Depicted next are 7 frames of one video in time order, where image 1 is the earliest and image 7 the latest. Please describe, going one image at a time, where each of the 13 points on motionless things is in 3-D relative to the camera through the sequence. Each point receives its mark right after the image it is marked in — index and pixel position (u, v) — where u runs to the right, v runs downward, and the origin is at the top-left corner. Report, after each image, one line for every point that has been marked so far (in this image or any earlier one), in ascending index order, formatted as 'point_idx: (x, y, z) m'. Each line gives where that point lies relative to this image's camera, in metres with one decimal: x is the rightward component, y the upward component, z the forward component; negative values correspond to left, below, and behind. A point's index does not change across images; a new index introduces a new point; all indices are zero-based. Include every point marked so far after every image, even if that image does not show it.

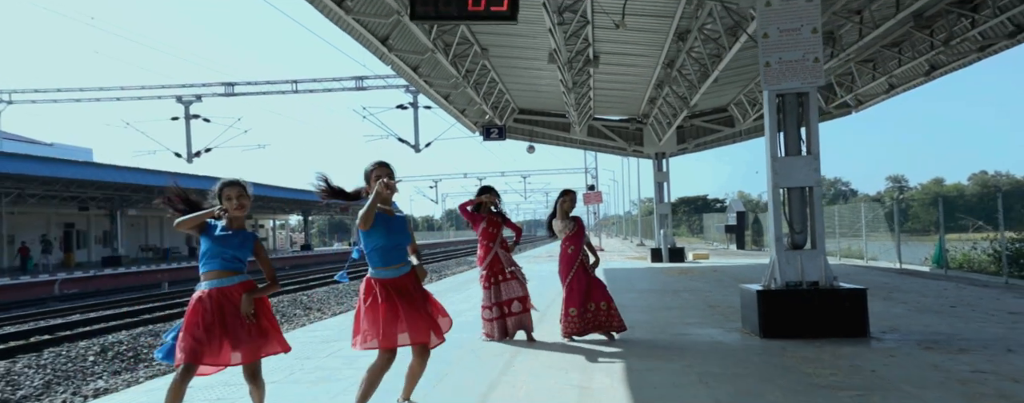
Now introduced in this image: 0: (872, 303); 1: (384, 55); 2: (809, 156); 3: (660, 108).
0: (+4.7, -1.3, +8.3) m
1: (-2.2, +2.6, +11.4) m
2: (+2.9, +0.4, +6.3) m
3: (+4.0, +2.5, +17.3) m
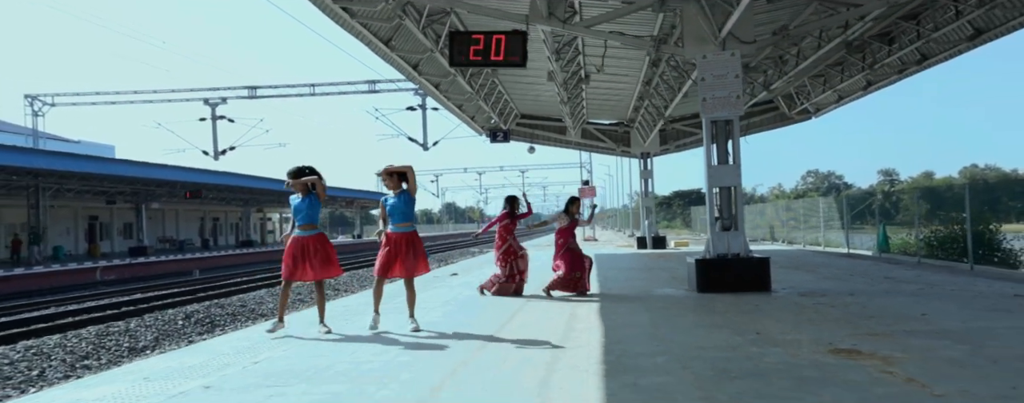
0: (+4.8, -1.2, +11.0) m
1: (-2.1, +2.7, +14.0) m
2: (+3.1, +0.5, +9.0) m
3: (+4.1, +2.7, +19.9) m
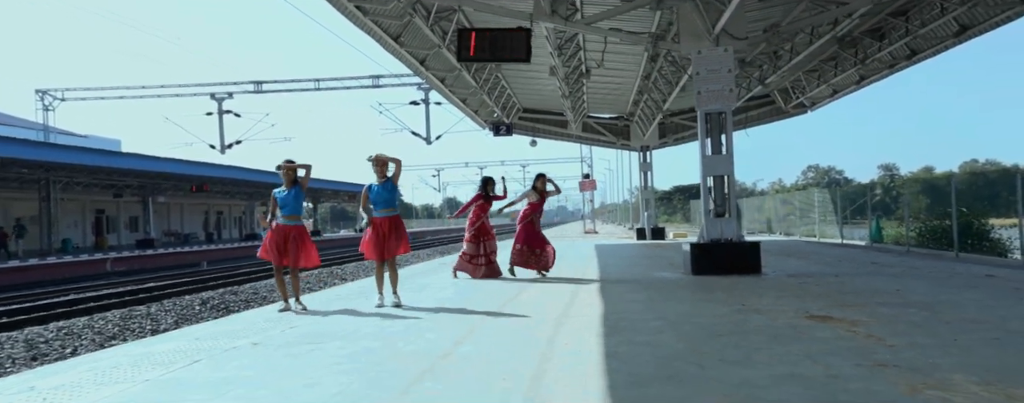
0: (+4.9, -1.0, +11.5) m
1: (-2.0, +2.9, +14.5) m
2: (+3.2, +0.7, +9.5) m
3: (+4.2, +3.0, +20.4) m
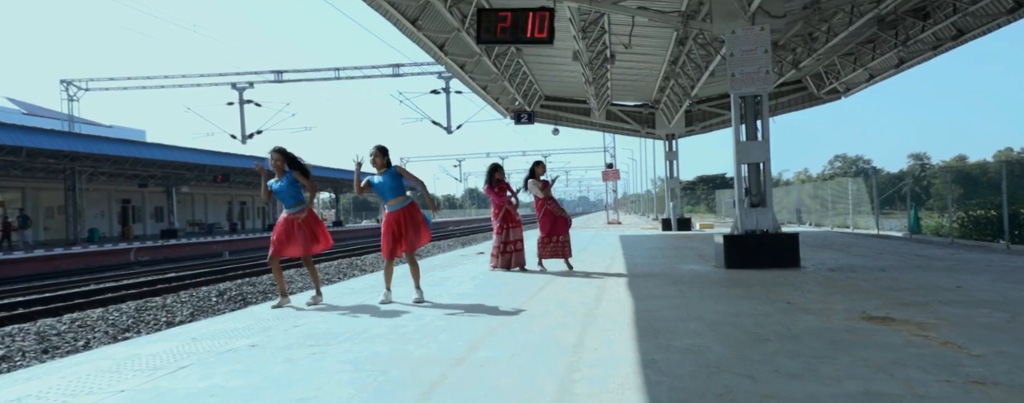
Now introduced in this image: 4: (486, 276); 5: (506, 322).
0: (+5.3, -0.9, +10.9) m
1: (-1.5, +3.1, +14.0) m
2: (+3.5, +0.8, +8.9) m
3: (+4.8, +3.3, +19.7) m
4: (-0.3, -1.0, +8.4) m
5: (0.0, -0.9, +4.8) m
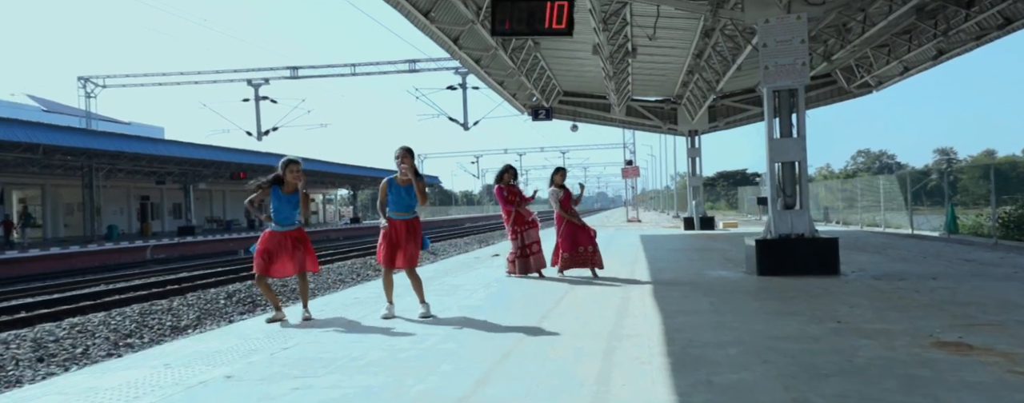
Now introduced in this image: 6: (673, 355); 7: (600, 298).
0: (+5.5, -0.9, +10.2) m
1: (-1.2, +3.2, +13.5) m
2: (+3.7, +0.8, +8.3) m
3: (+5.3, +3.3, +19.0) m
4: (-0.1, -1.0, +7.9) m
5: (+0.1, -1.0, +4.3) m
6: (+1.0, -0.9, +3.8) m
7: (+0.9, -1.0, +6.6) m
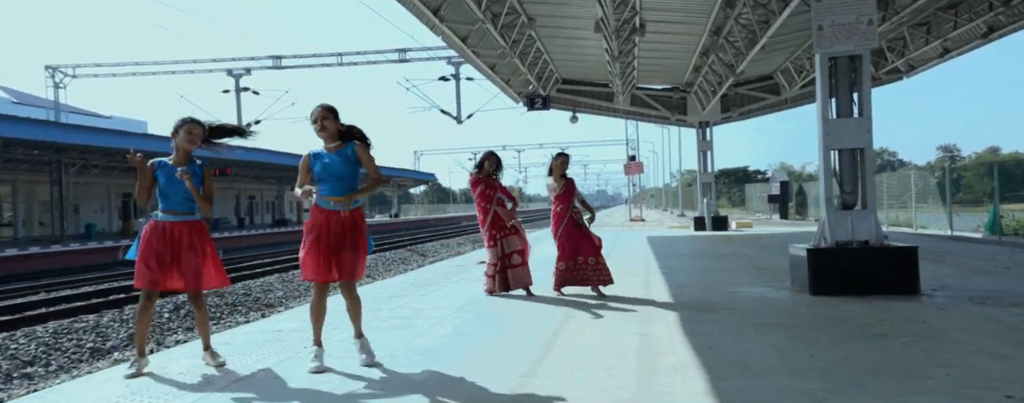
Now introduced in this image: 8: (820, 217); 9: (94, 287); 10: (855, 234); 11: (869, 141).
0: (+5.3, -0.8, +8.4) m
1: (-1.4, +3.2, +11.7) m
2: (+3.5, +0.8, +6.5) m
3: (+5.2, +3.4, +17.2) m
4: (-0.3, -1.0, +6.1) m
5: (-0.1, -0.9, +2.5) m
6: (+0.8, -0.9, +2.0) m
7: (+0.7, -1.0, +4.8) m
8: (+3.2, -0.2, +6.6) m
9: (-10.0, -2.0, +15.4) m
10: (+3.4, -0.3, +6.4) m
11: (+3.6, +0.6, +6.4) m
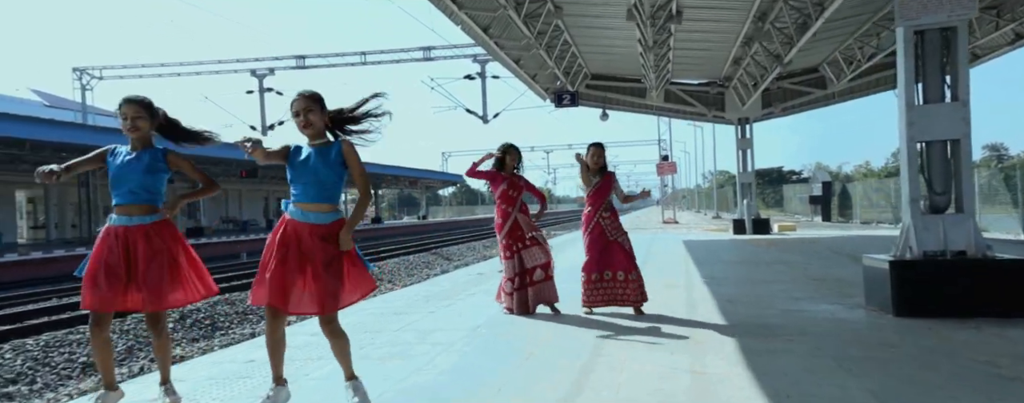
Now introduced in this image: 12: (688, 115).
0: (+5.6, -0.9, +7.2) m
1: (-0.9, +3.2, +10.8) m
2: (+3.7, +0.8, +5.4) m
3: (+5.8, +3.3, +16.0) m
4: (-0.1, -1.0, +5.2) m
5: (-0.1, -1.0, +1.6) m
6: (+0.8, -0.9, +1.1) m
7: (+0.9, -1.0, +3.8) m
8: (+3.4, -0.2, +5.6) m
9: (-9.4, -2.1, +14.9) m
10: (+3.6, -0.3, +5.4) m
11: (+3.8, +0.6, +5.4) m
12: (+5.4, +2.6, +19.8) m
